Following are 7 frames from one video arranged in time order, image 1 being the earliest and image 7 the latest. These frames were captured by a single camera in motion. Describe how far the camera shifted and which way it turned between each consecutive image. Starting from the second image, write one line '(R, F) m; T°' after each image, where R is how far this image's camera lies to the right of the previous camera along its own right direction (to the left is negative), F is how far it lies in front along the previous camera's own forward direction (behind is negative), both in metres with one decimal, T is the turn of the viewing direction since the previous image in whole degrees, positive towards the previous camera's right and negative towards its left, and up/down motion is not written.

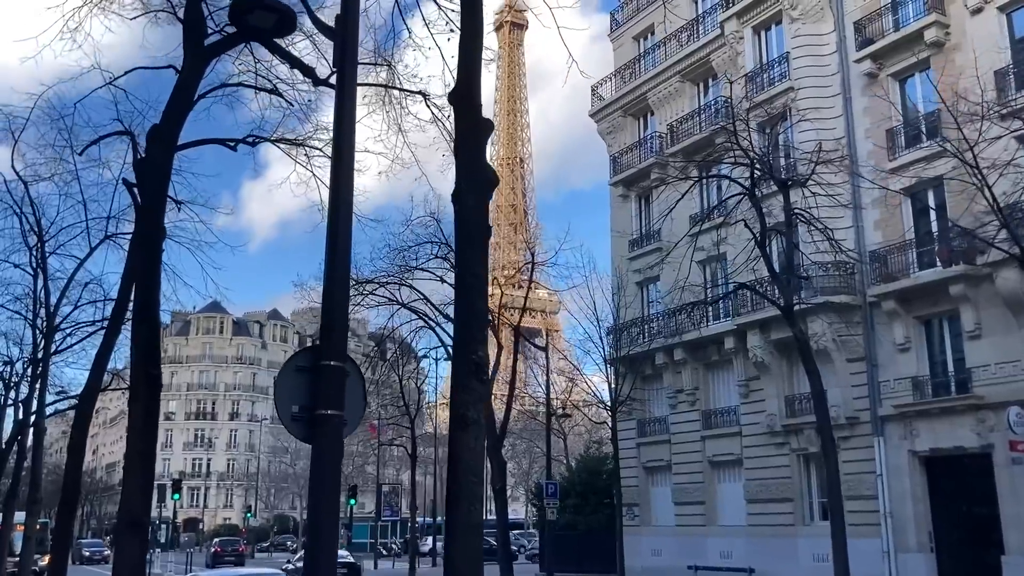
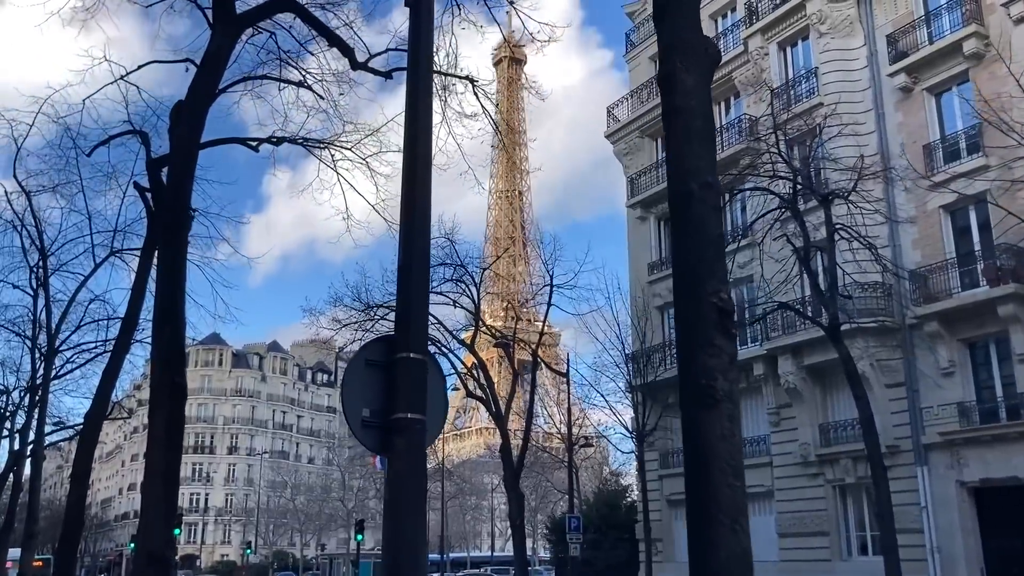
(-0.6, +1.0) m; 0°
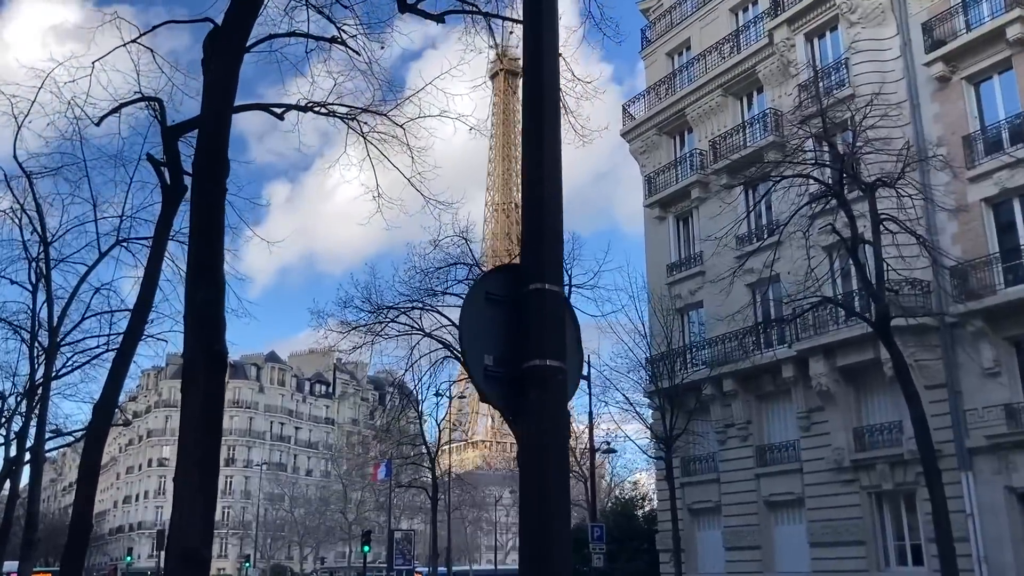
(-0.6, +1.0) m; 0°
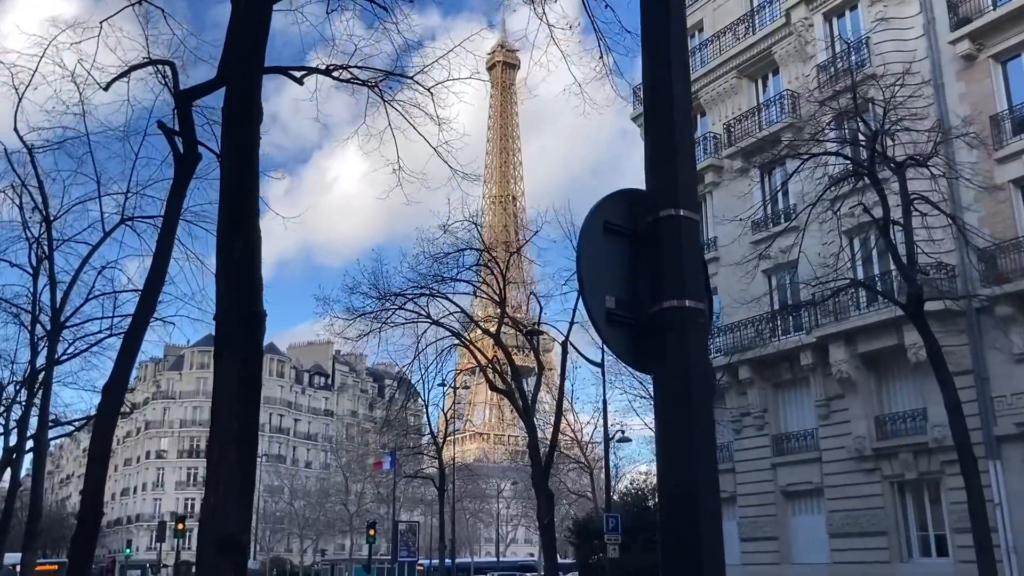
(-0.4, +0.6) m; 0°
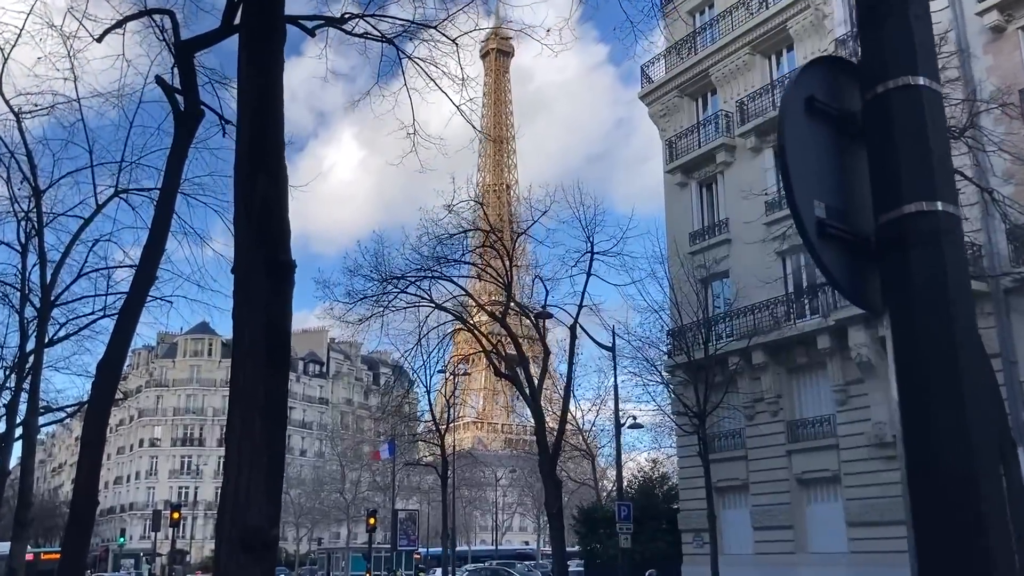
(-0.4, +0.8) m; 0°
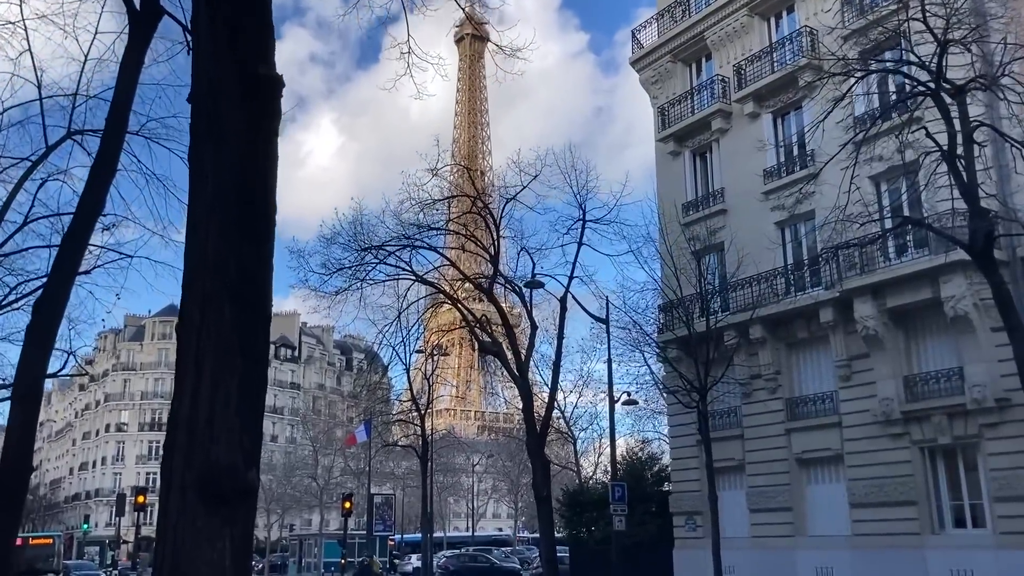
(-0.4, +1.3) m; +2°
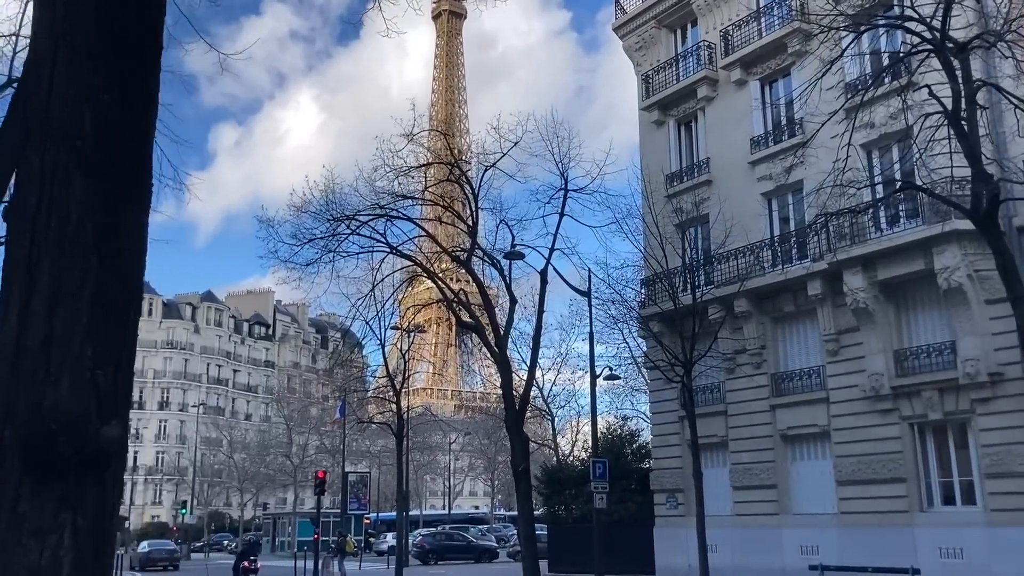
(0.0, +0.8) m; +1°
